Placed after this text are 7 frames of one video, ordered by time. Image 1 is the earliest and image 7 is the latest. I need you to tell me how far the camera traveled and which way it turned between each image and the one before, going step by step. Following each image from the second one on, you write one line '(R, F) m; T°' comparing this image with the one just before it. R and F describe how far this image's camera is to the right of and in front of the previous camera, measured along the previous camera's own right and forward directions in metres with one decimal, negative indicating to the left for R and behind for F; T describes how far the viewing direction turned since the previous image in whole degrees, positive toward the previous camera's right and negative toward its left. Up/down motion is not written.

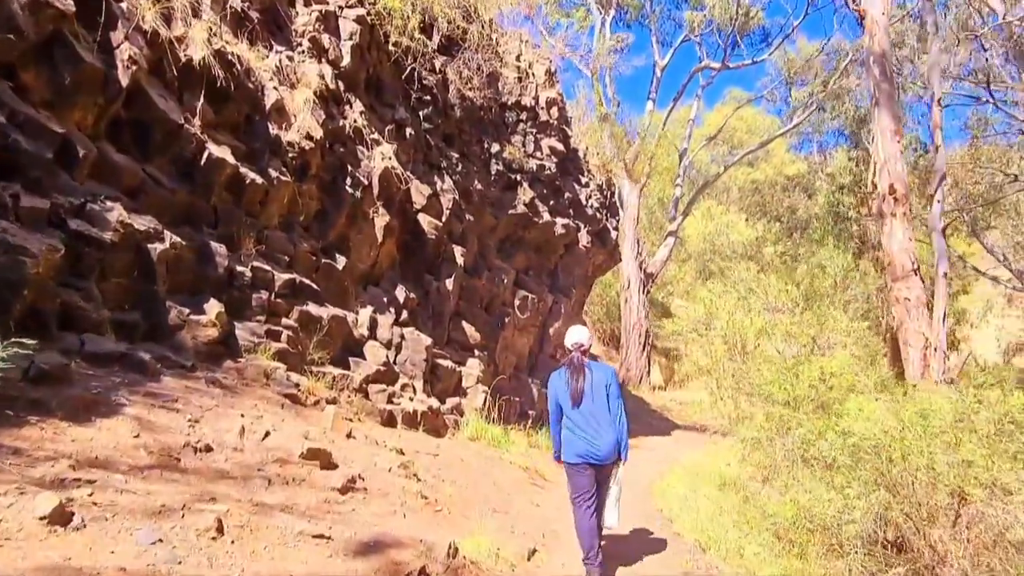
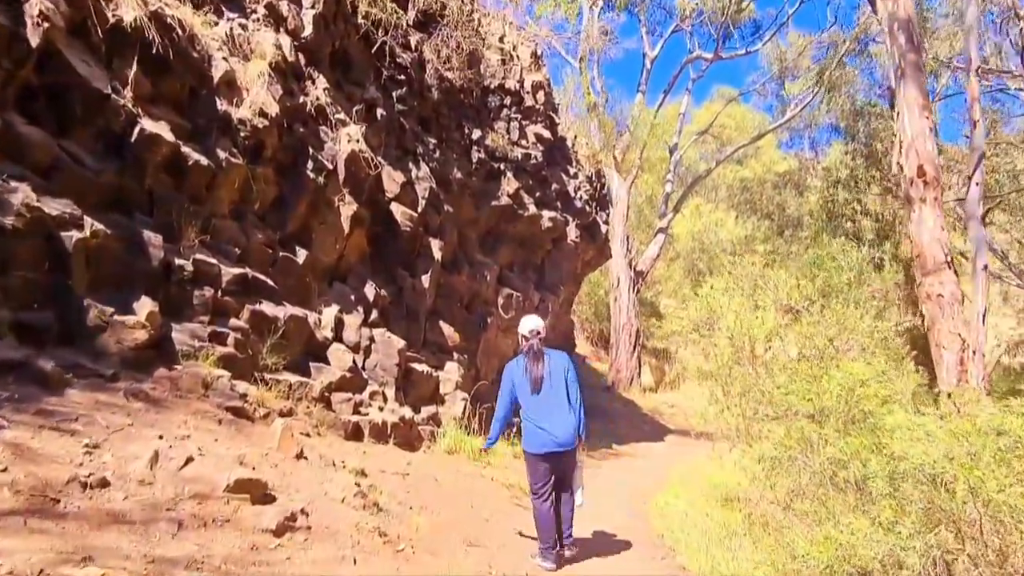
(+0.1, +0.9) m; +1°
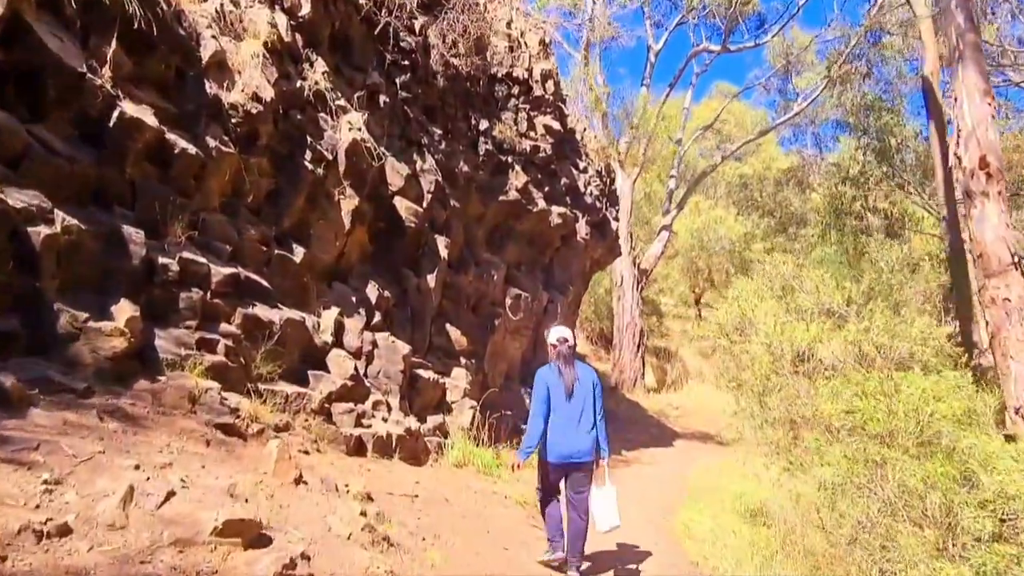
(-0.2, +0.6) m; 0°
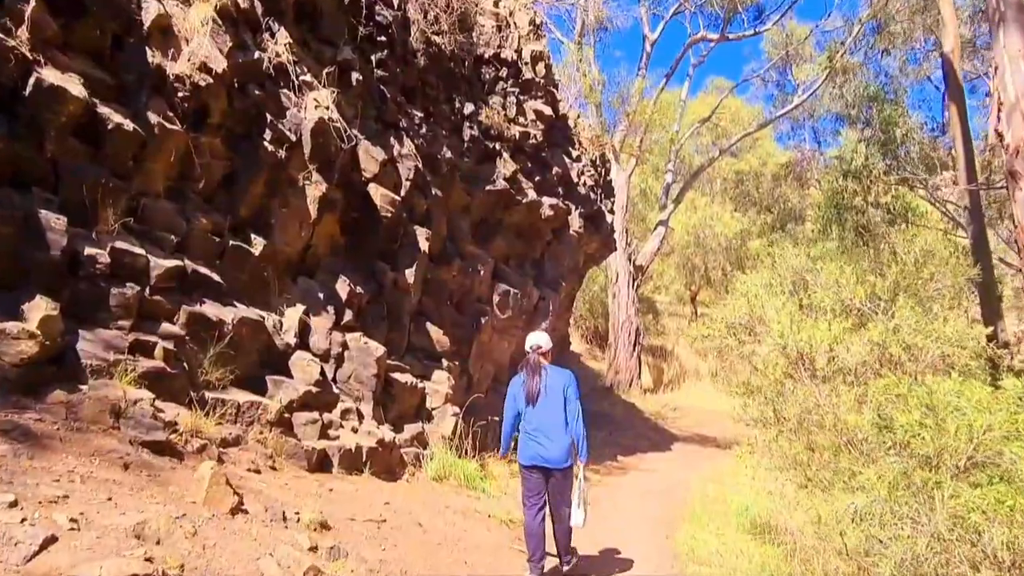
(+0.1, +0.8) m; 0°
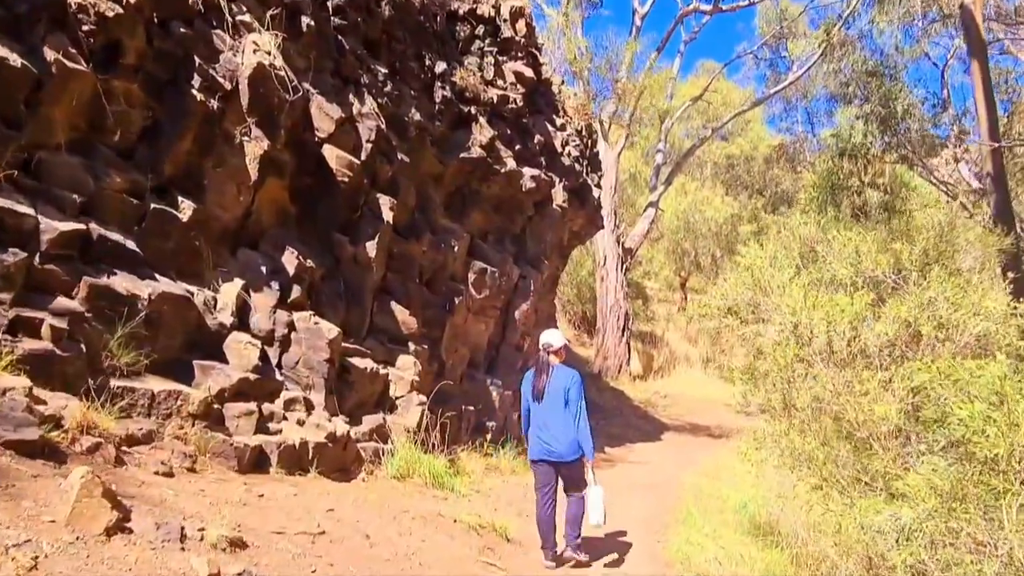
(+0.2, +0.9) m; +1°
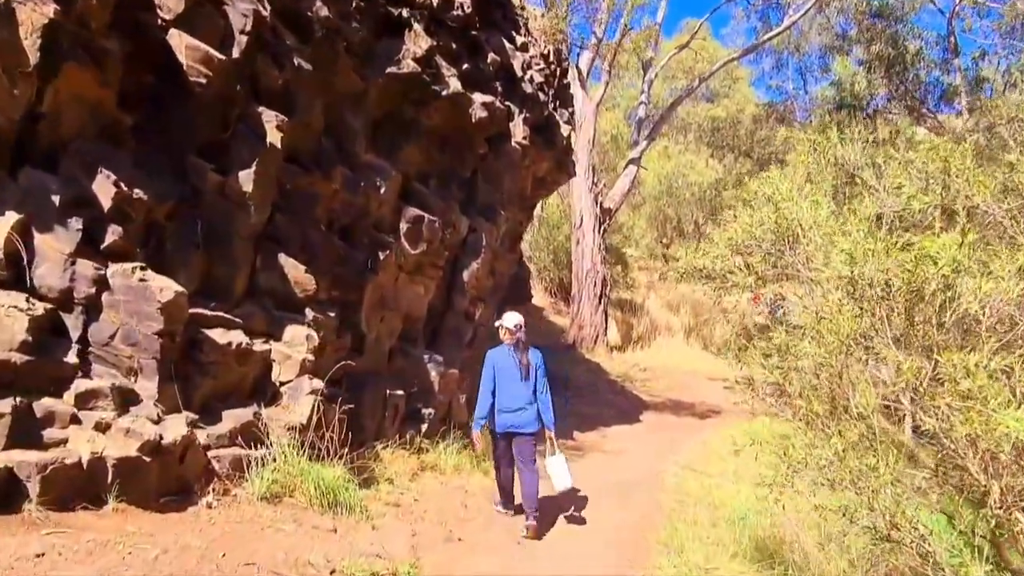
(+0.4, +1.9) m; +1°
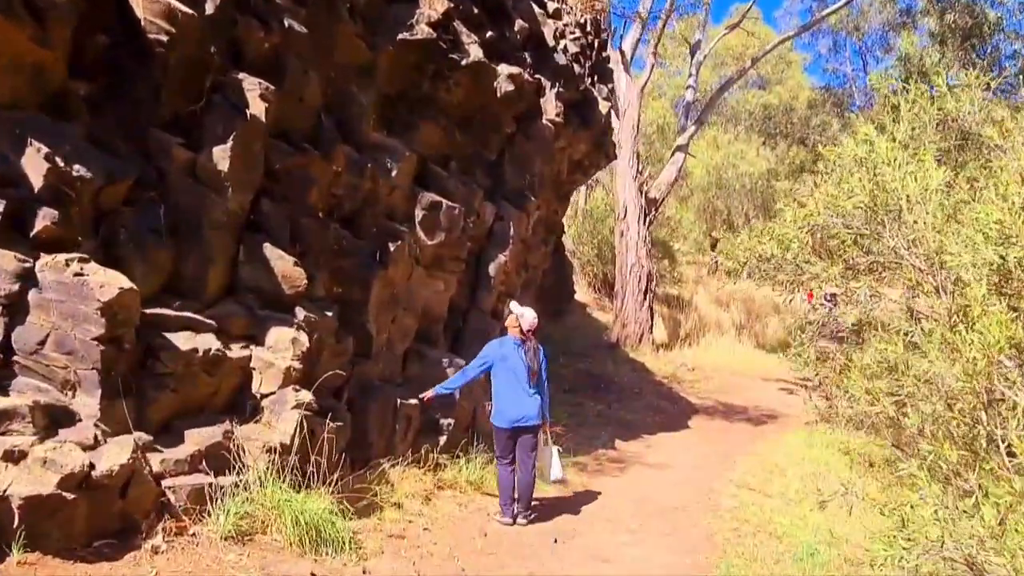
(+0.1, +0.9) m; -4°
